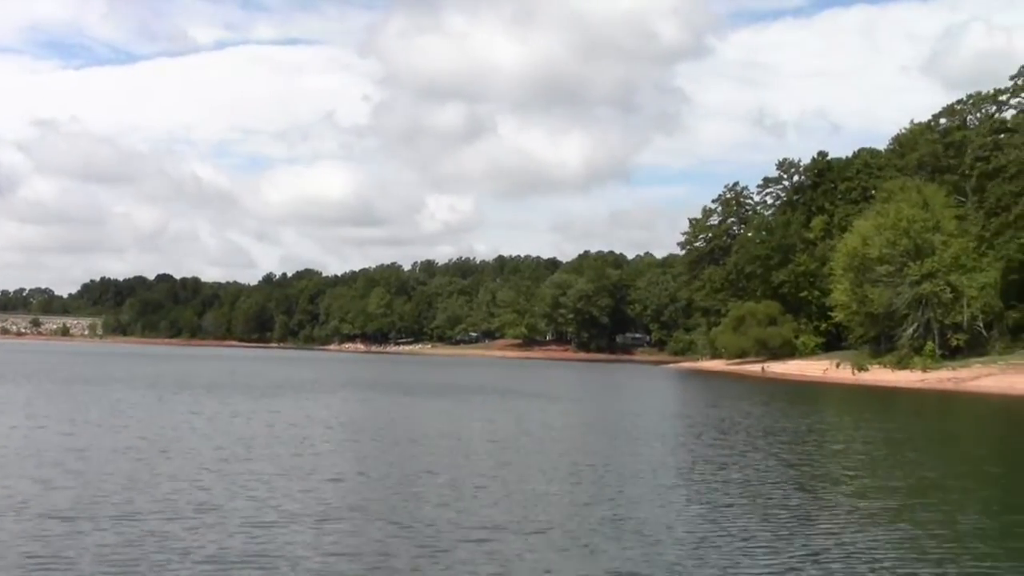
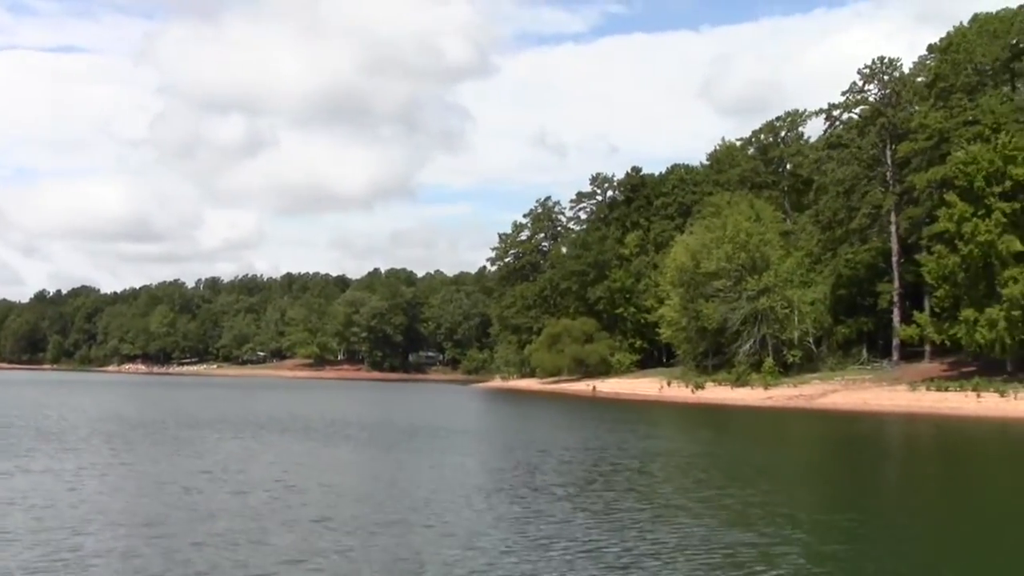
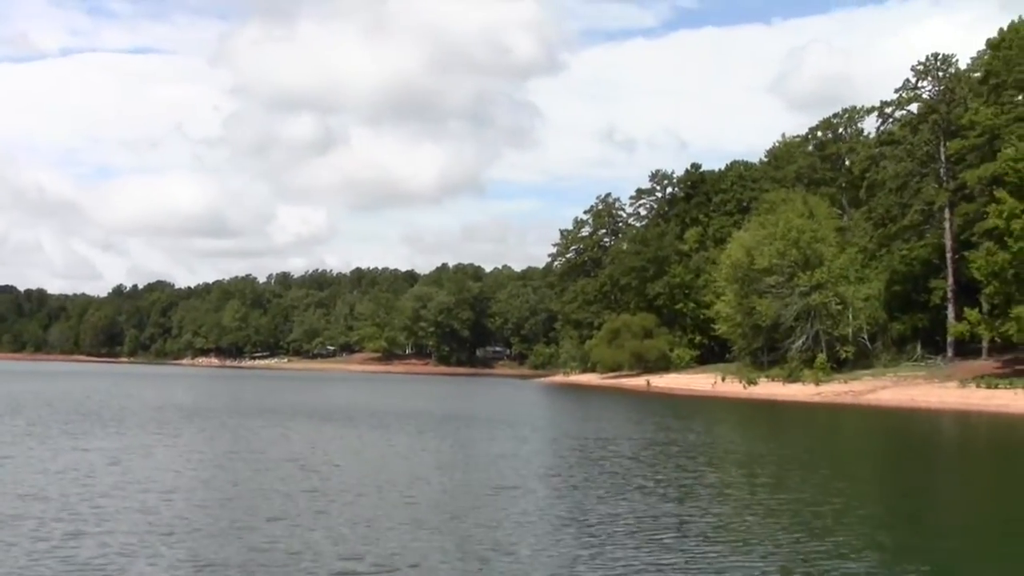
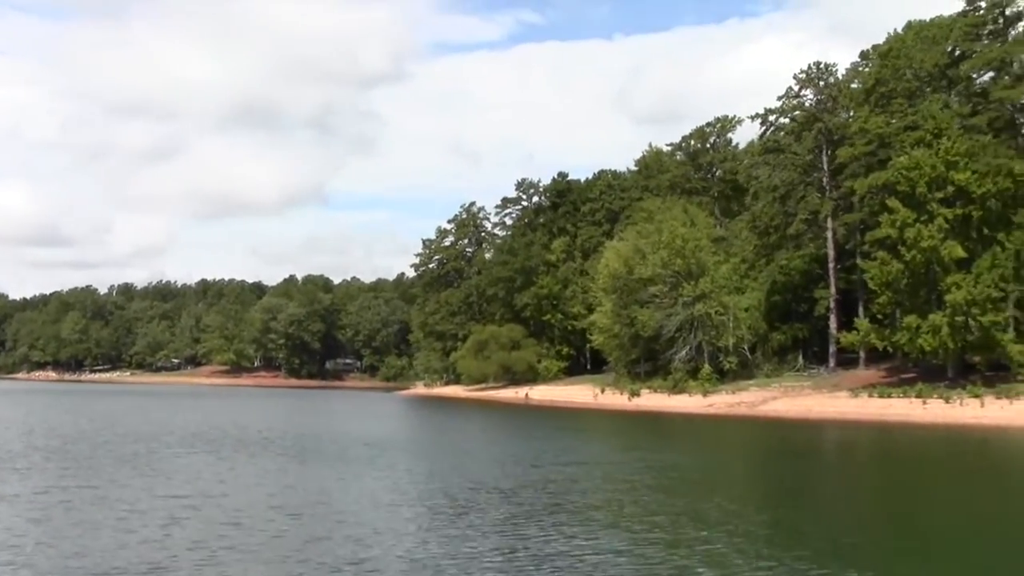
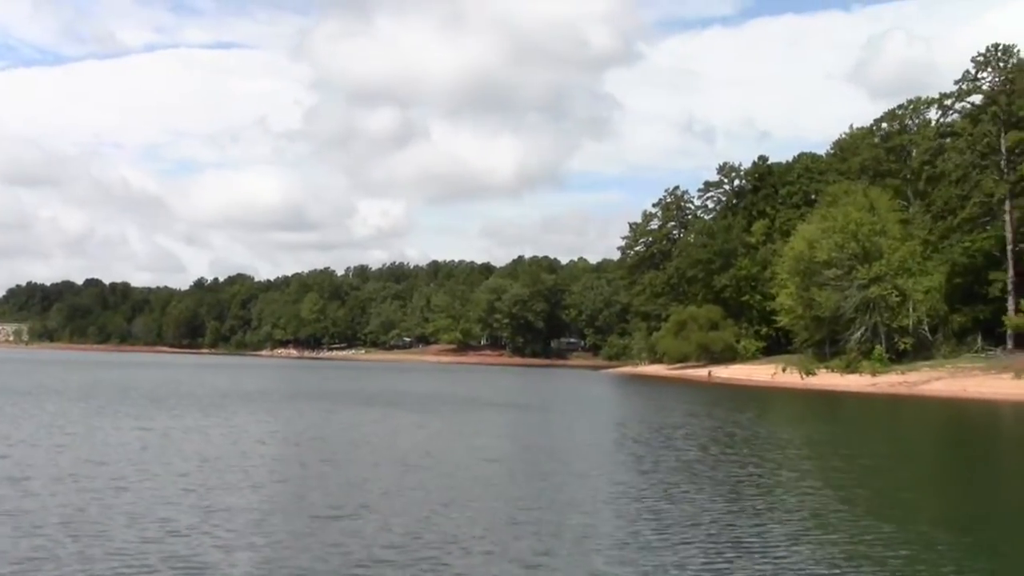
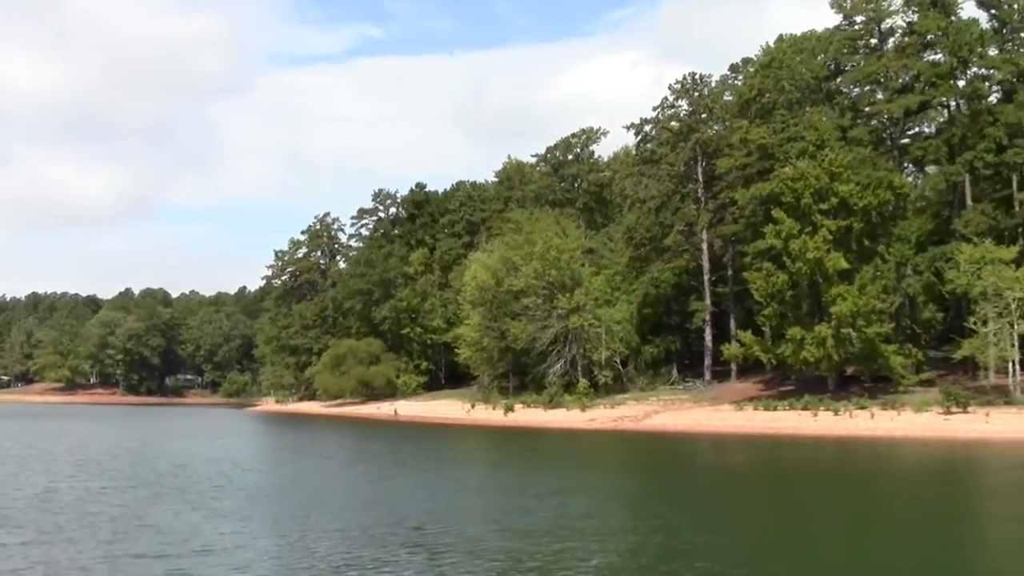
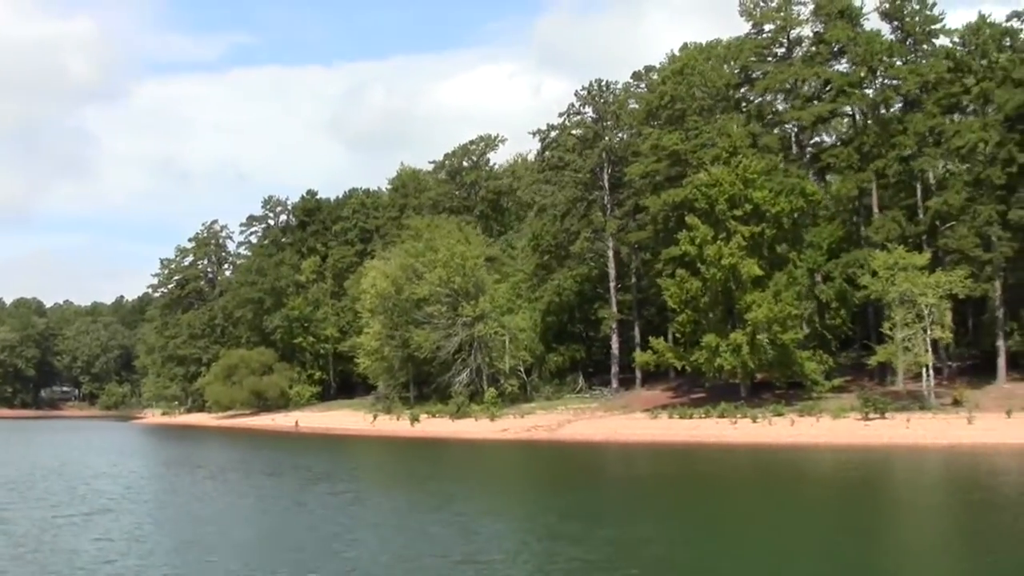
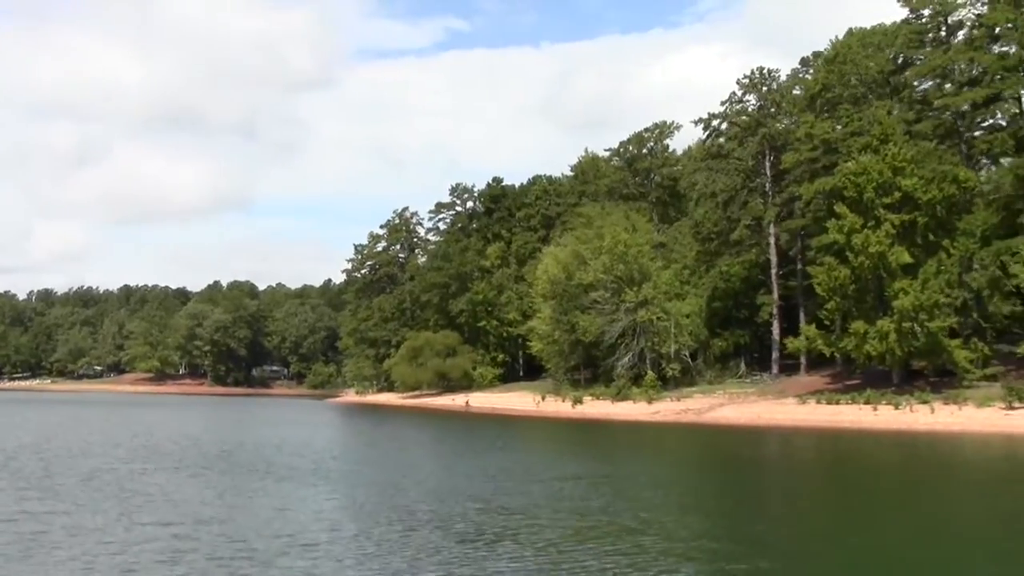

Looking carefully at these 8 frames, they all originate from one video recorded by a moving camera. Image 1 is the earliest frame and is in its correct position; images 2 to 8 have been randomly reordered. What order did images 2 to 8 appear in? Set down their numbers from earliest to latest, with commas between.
5, 3, 2, 4, 8, 6, 7
